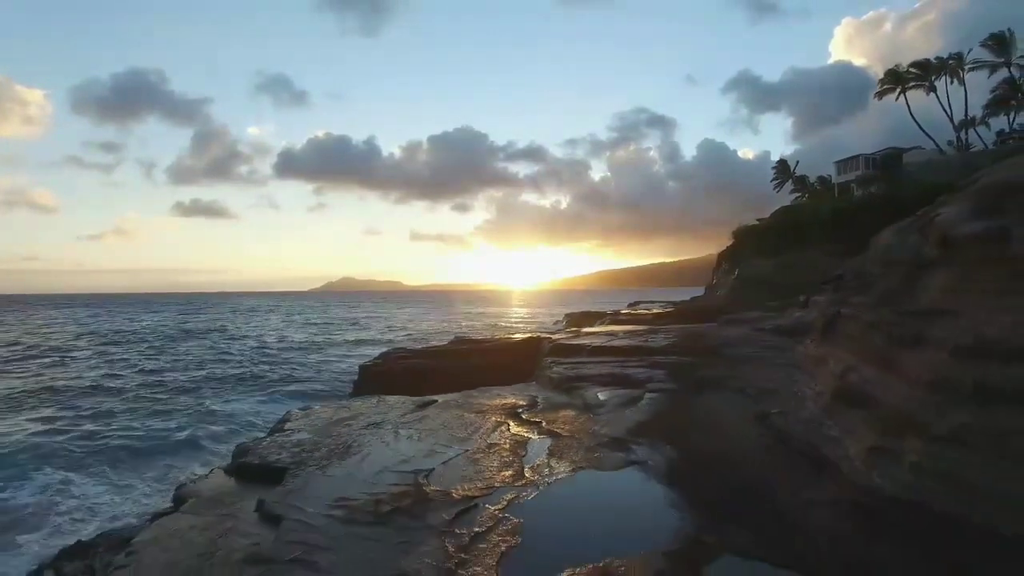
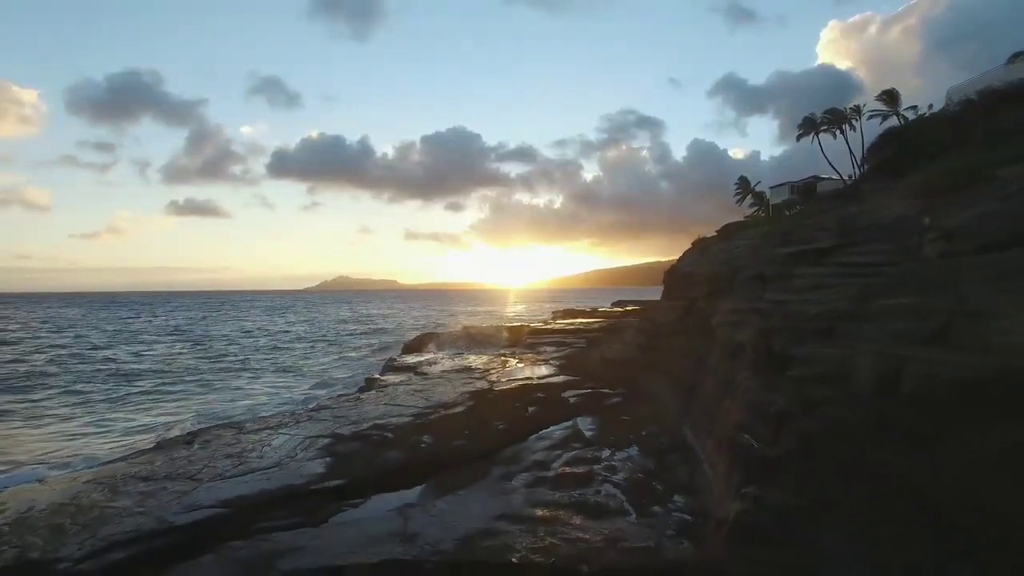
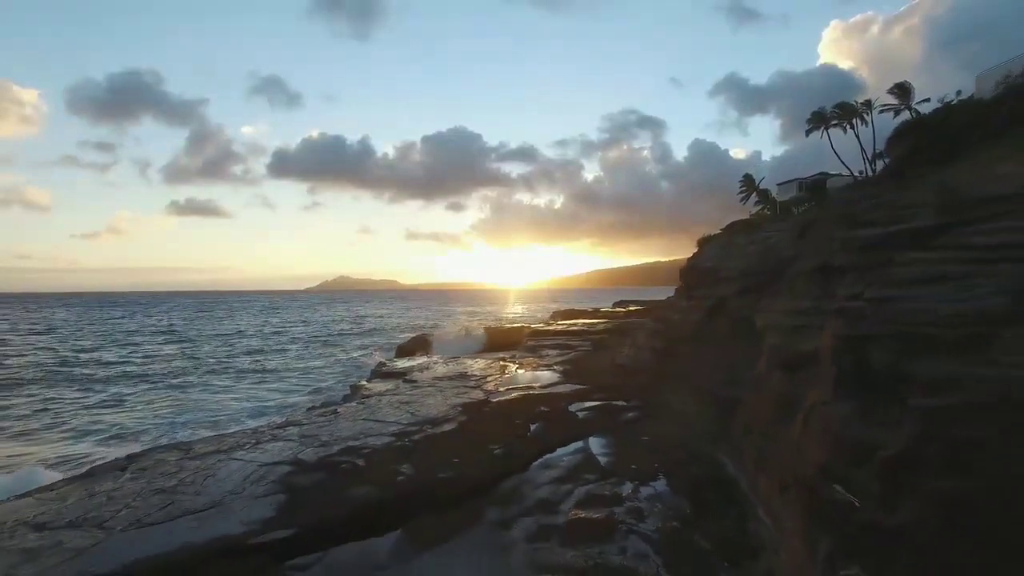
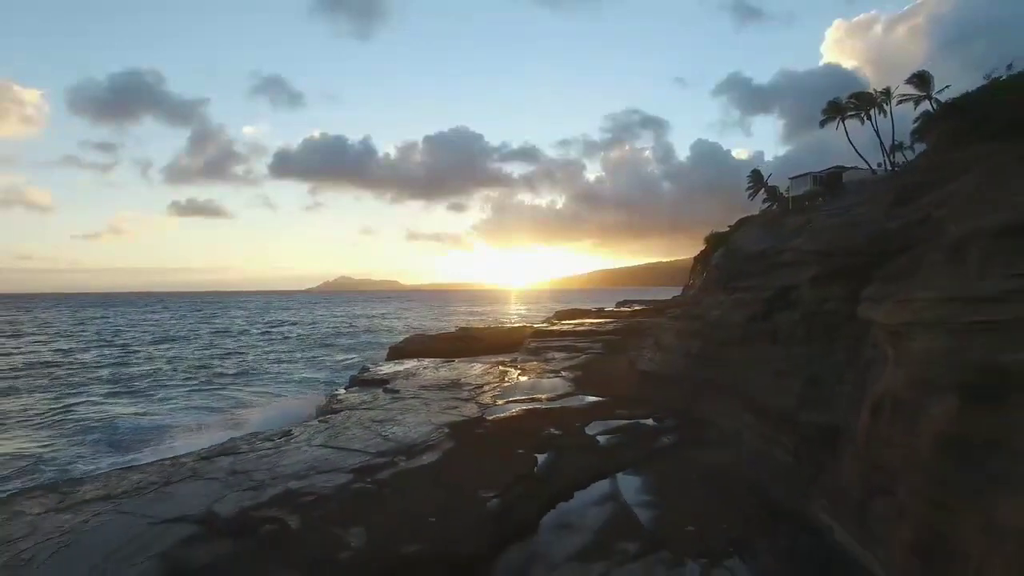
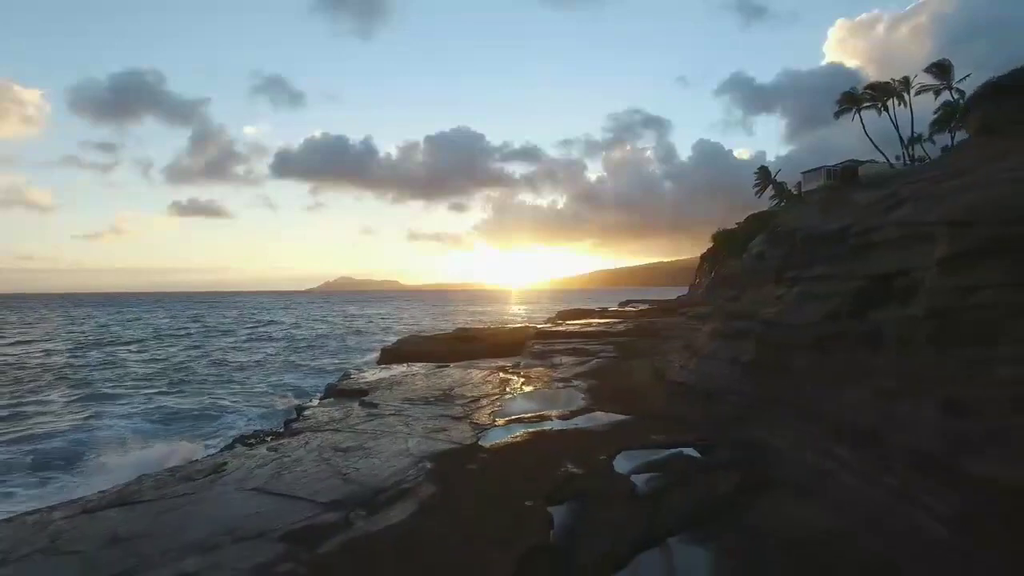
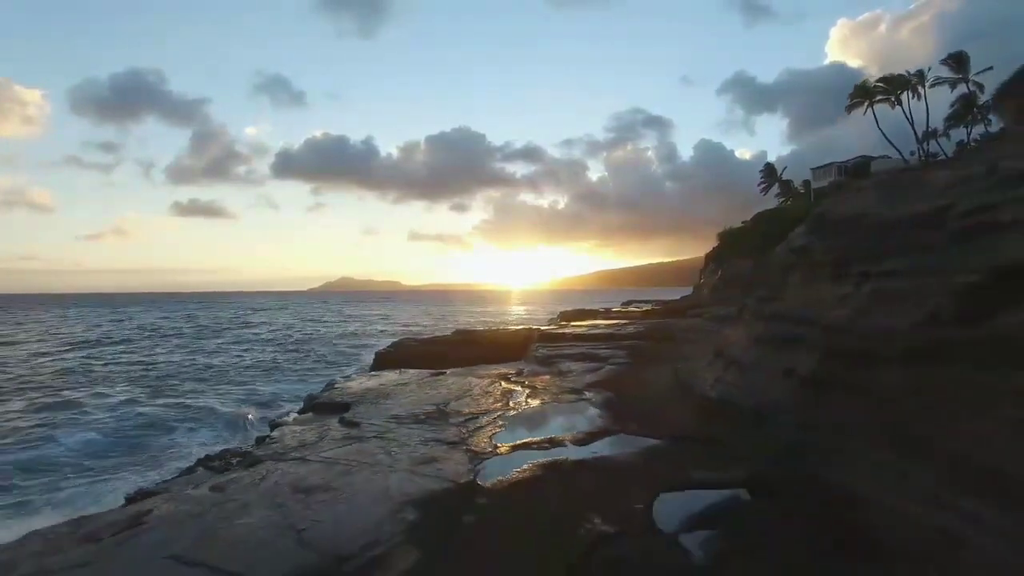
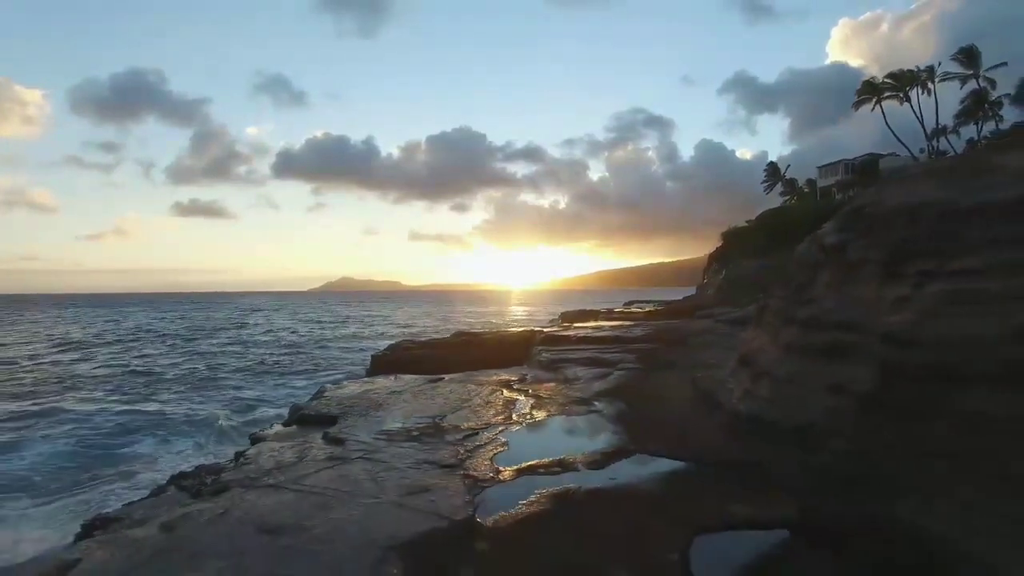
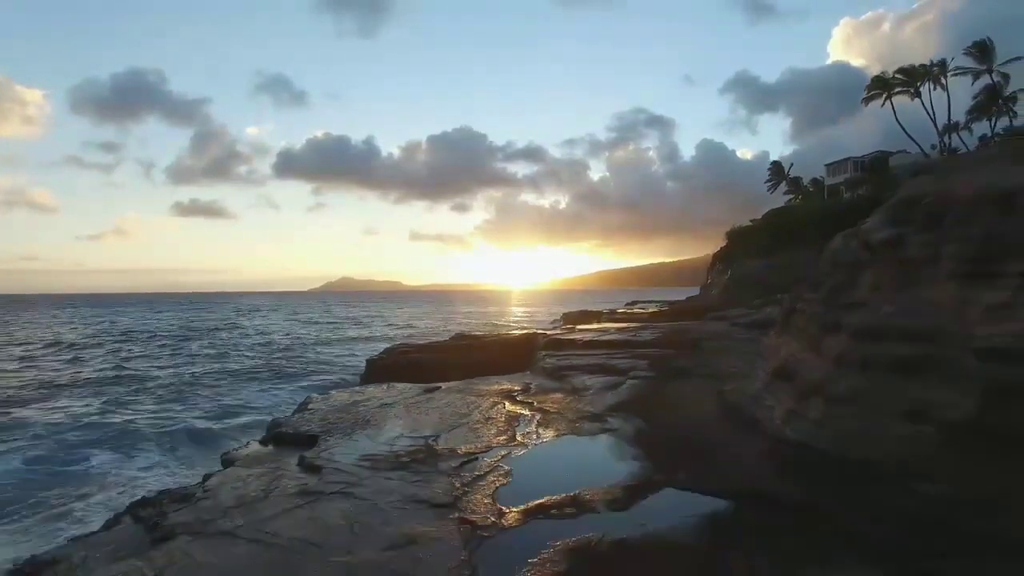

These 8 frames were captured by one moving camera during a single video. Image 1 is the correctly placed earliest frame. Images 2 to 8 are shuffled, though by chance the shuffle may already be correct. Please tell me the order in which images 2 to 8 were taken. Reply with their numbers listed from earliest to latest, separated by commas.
8, 7, 6, 5, 4, 3, 2
